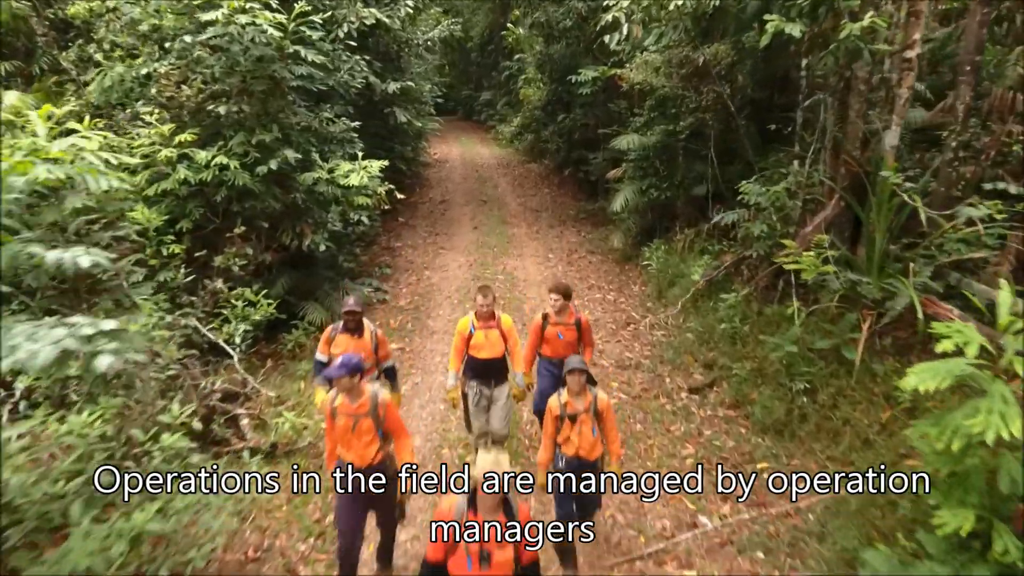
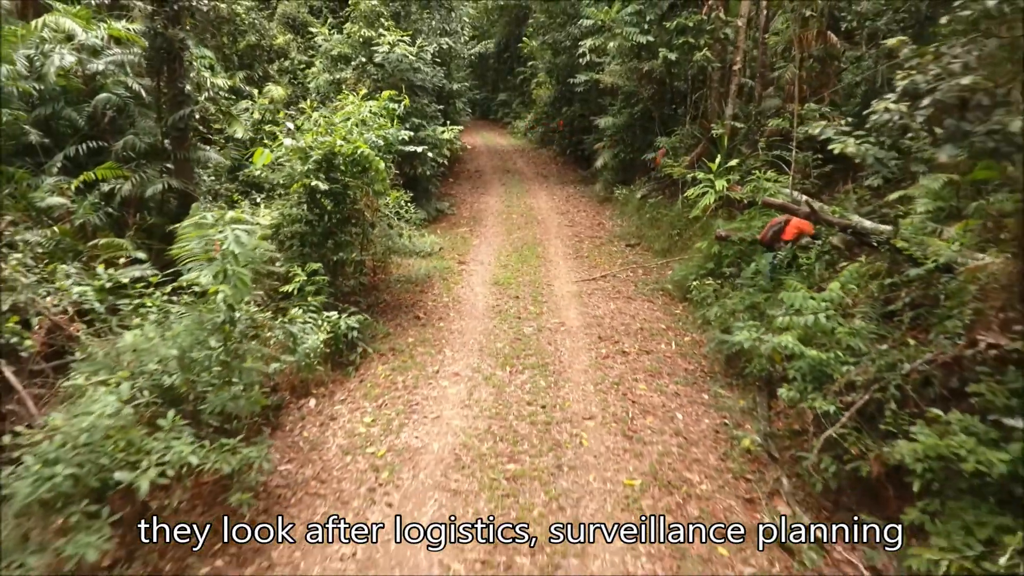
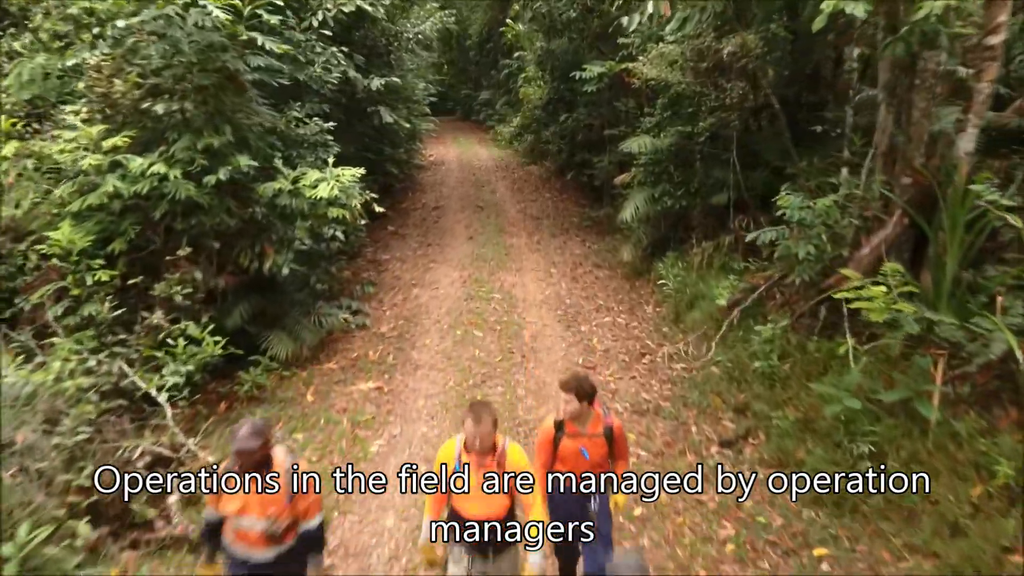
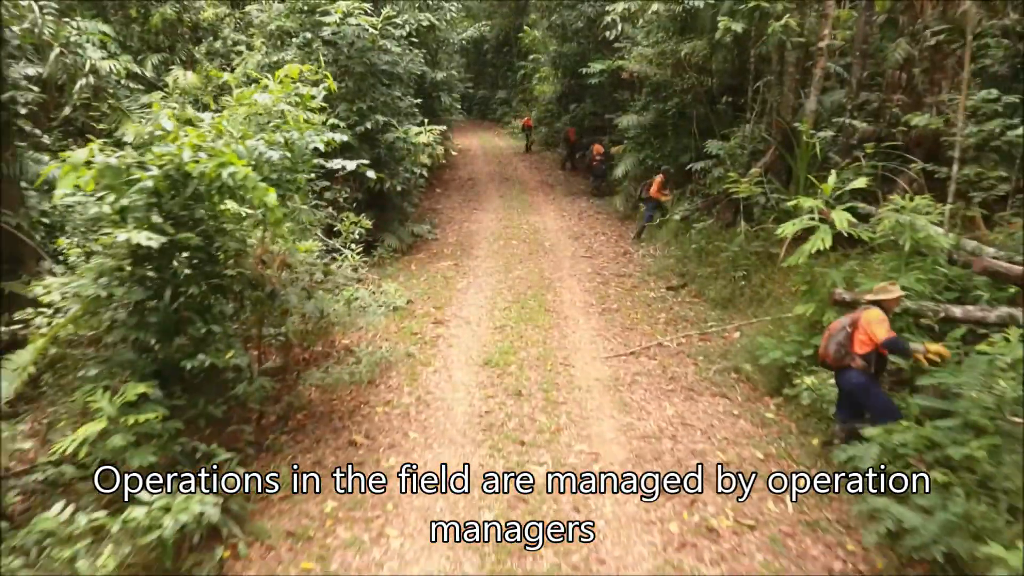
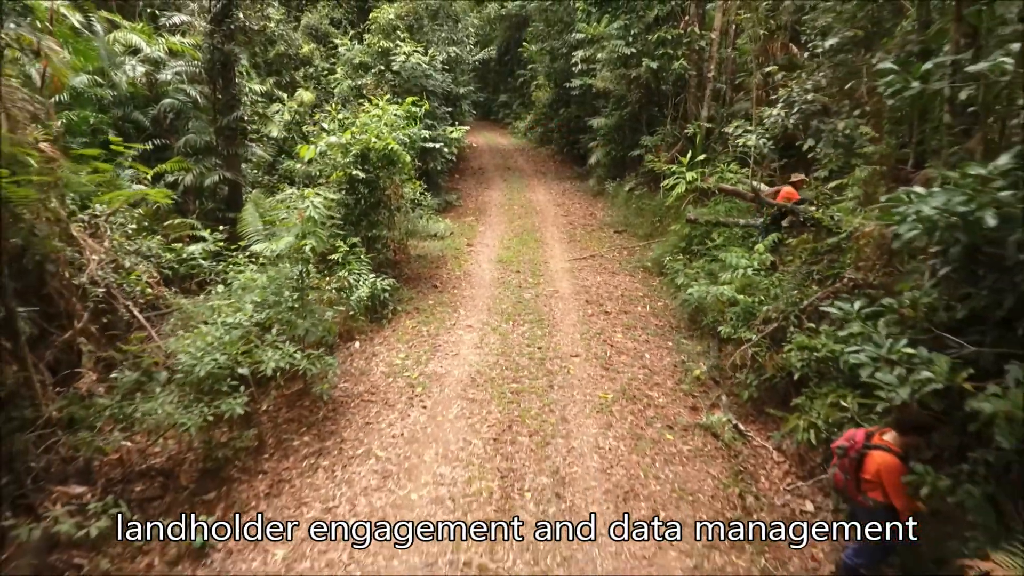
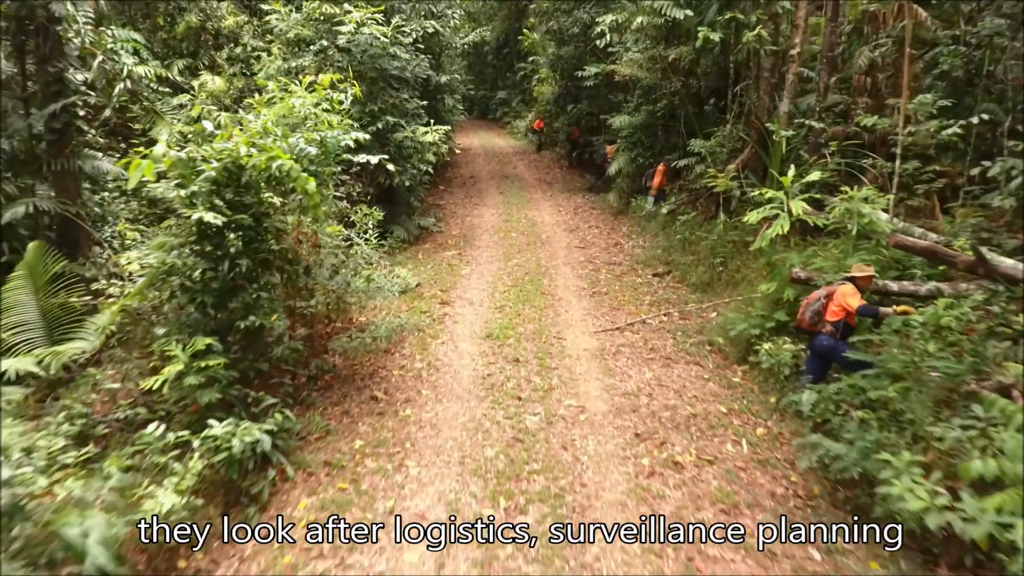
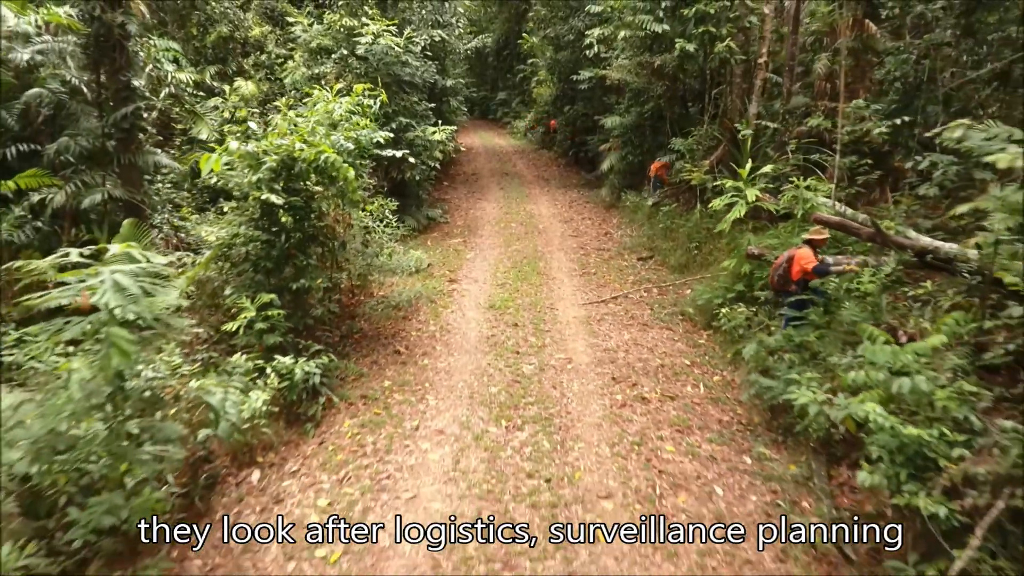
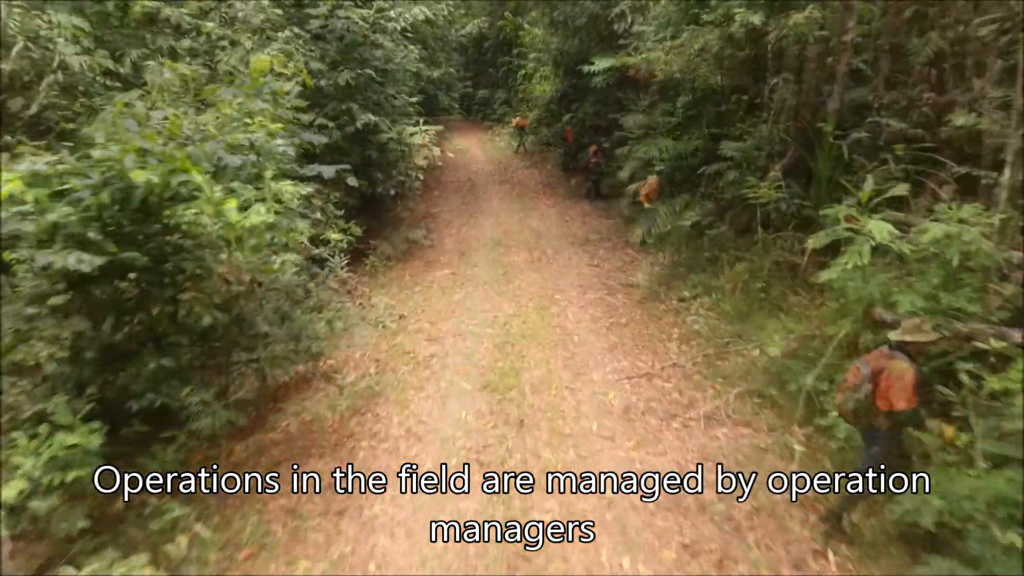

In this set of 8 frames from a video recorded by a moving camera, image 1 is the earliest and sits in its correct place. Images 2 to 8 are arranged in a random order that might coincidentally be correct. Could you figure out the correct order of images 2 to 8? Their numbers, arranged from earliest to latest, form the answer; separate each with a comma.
3, 8, 4, 6, 7, 2, 5
